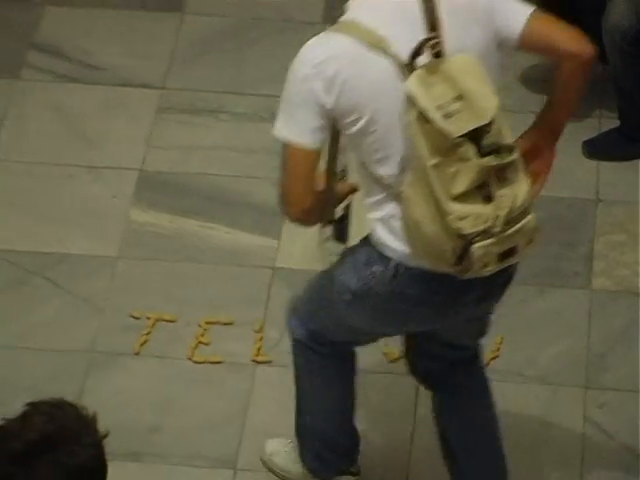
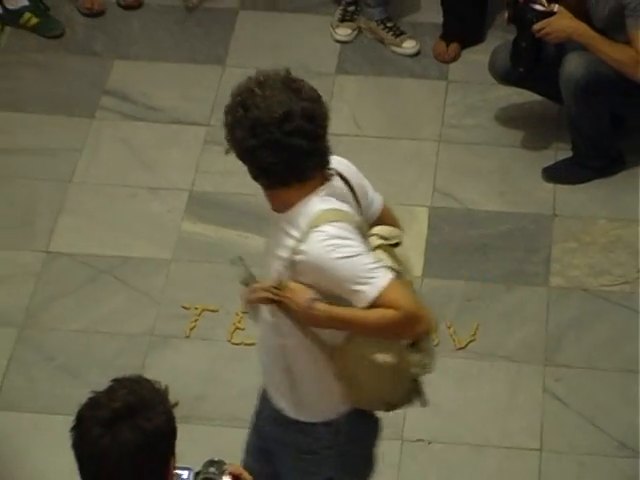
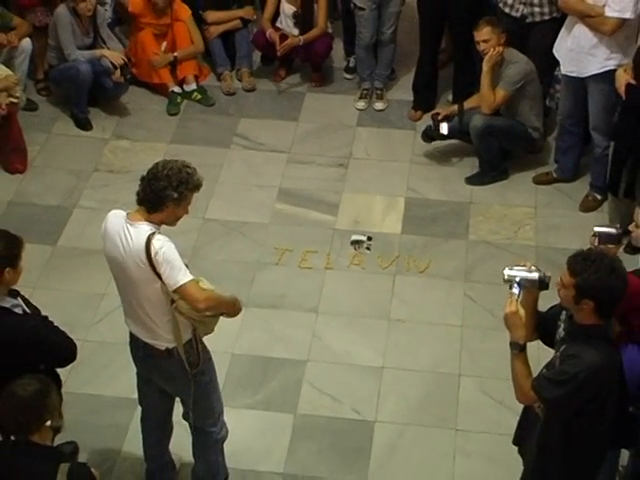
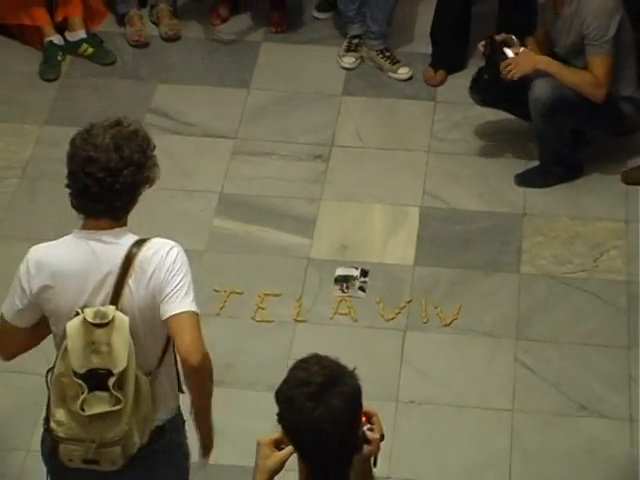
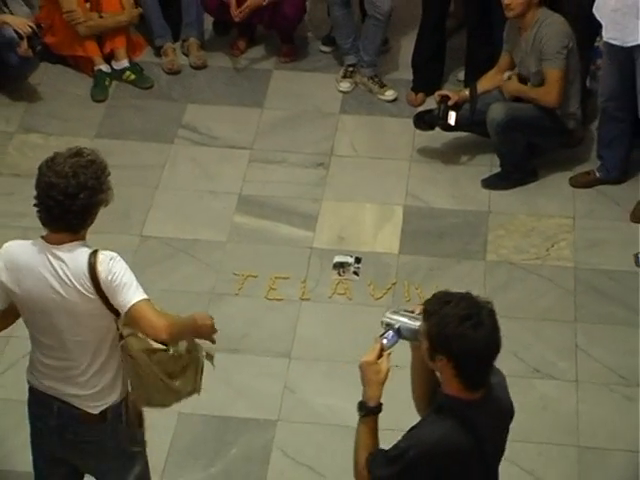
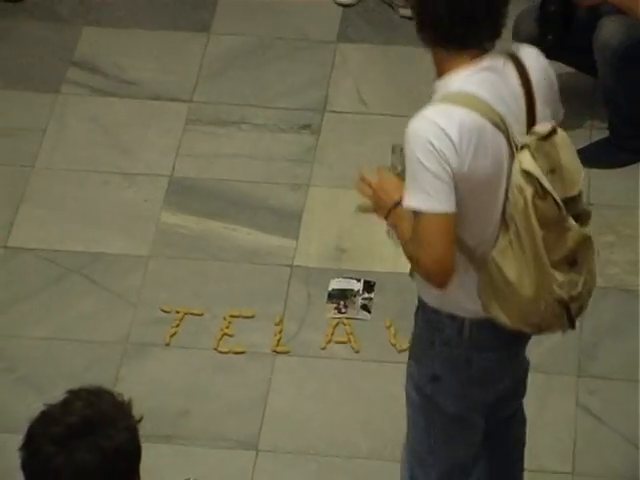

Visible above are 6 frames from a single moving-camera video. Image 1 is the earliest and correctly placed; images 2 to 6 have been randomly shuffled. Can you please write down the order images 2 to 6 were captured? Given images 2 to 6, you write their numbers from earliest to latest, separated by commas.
6, 2, 4, 5, 3
